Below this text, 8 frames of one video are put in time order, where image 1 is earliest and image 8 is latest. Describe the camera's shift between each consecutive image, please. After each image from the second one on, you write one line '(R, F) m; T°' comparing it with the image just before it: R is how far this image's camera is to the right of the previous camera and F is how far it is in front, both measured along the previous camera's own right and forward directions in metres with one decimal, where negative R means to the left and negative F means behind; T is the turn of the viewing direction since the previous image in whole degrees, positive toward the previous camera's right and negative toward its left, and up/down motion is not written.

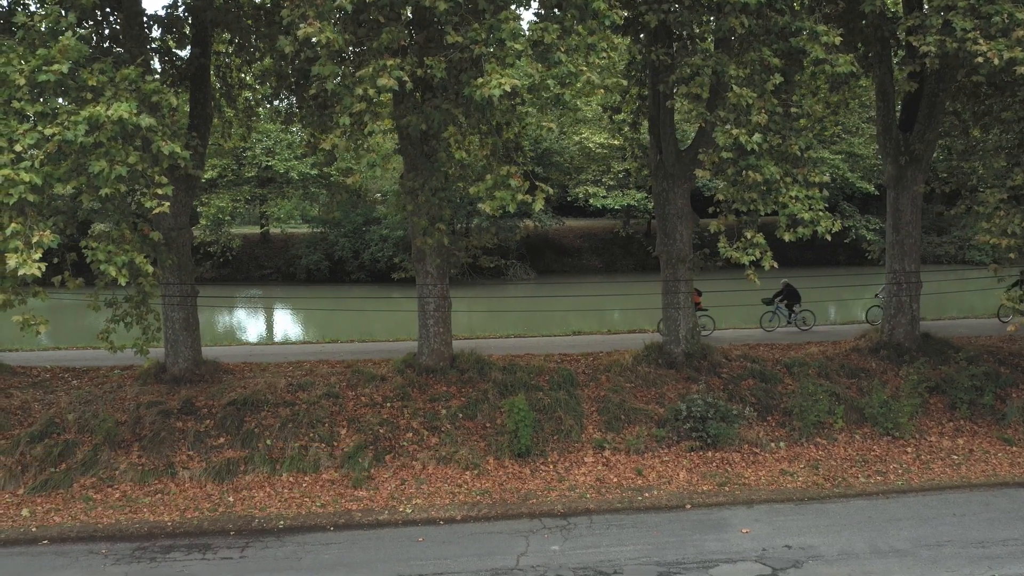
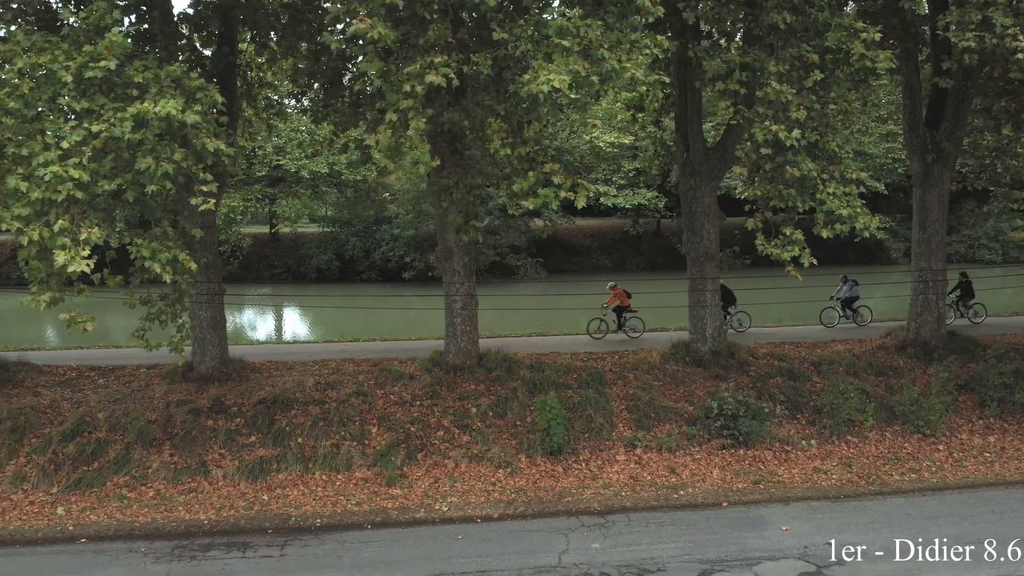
(-0.4, 0.0) m; 0°
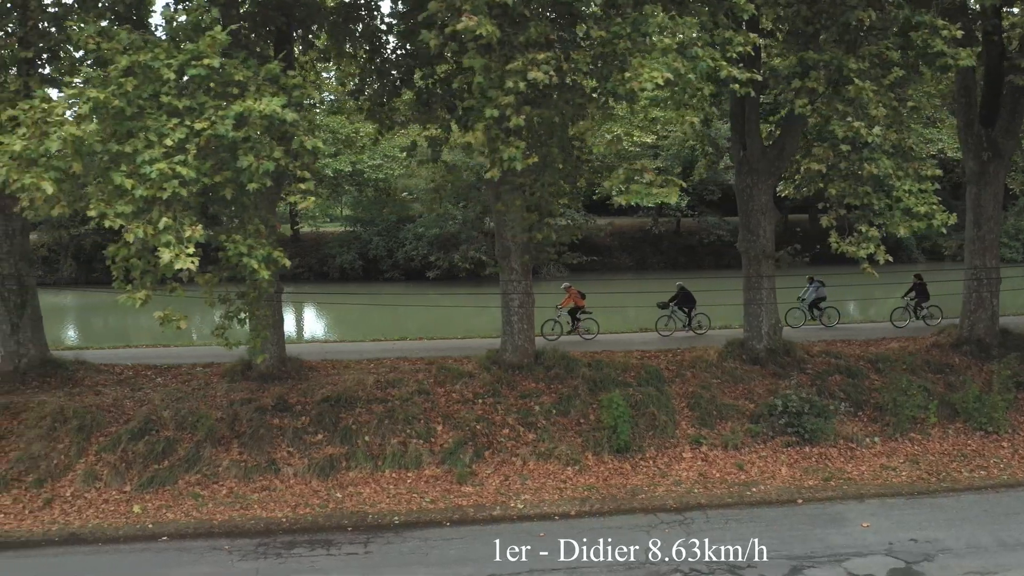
(-0.9, 0.0) m; 0°
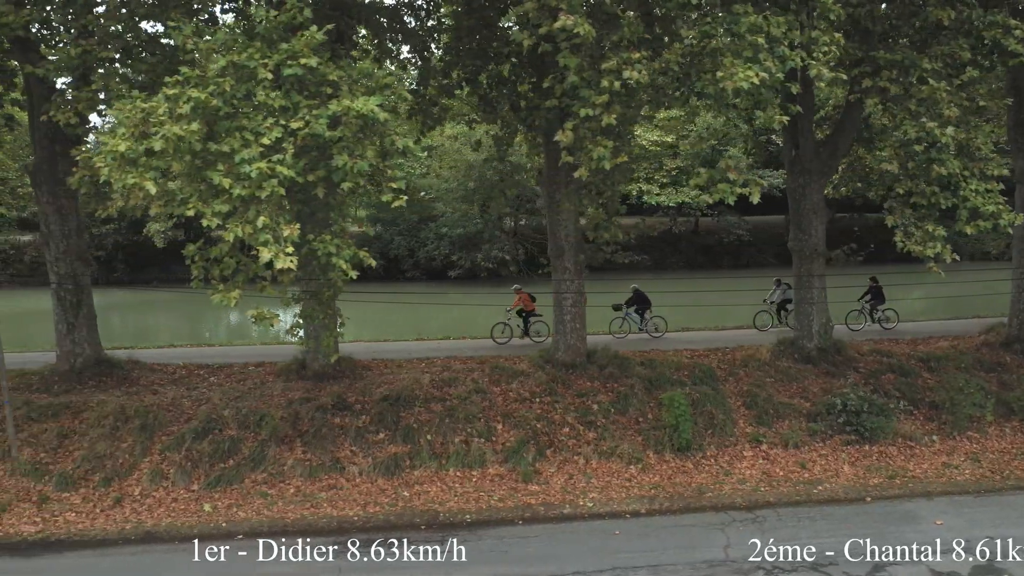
(-0.8, 0.0) m; 0°
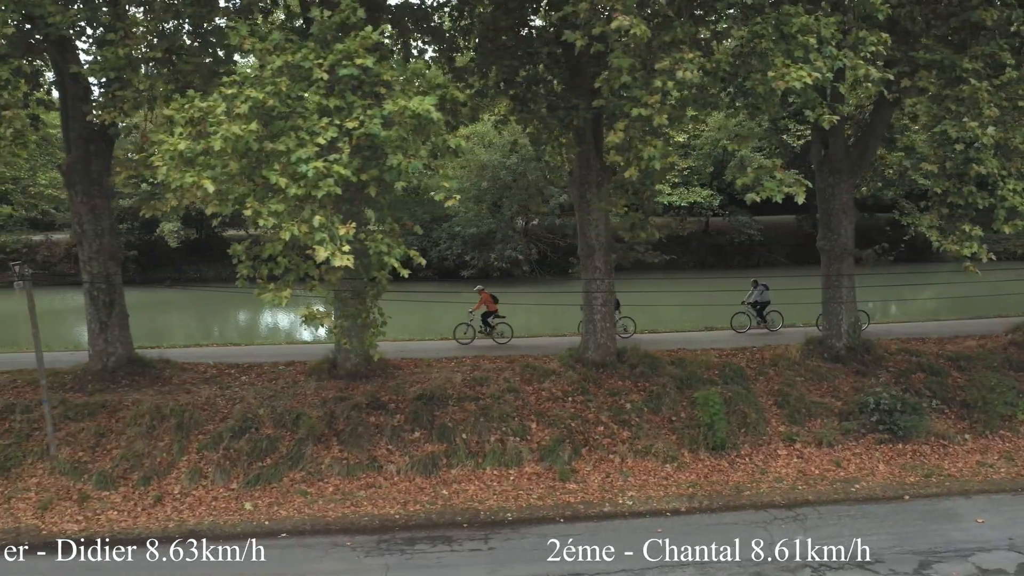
(-0.5, 0.0) m; 0°
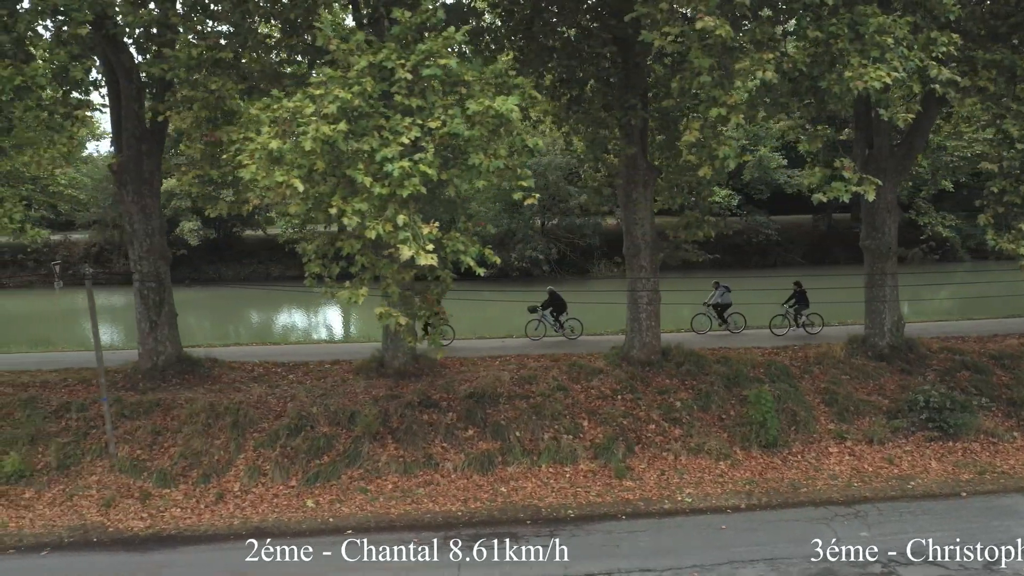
(-0.7, -0.1) m; 0°
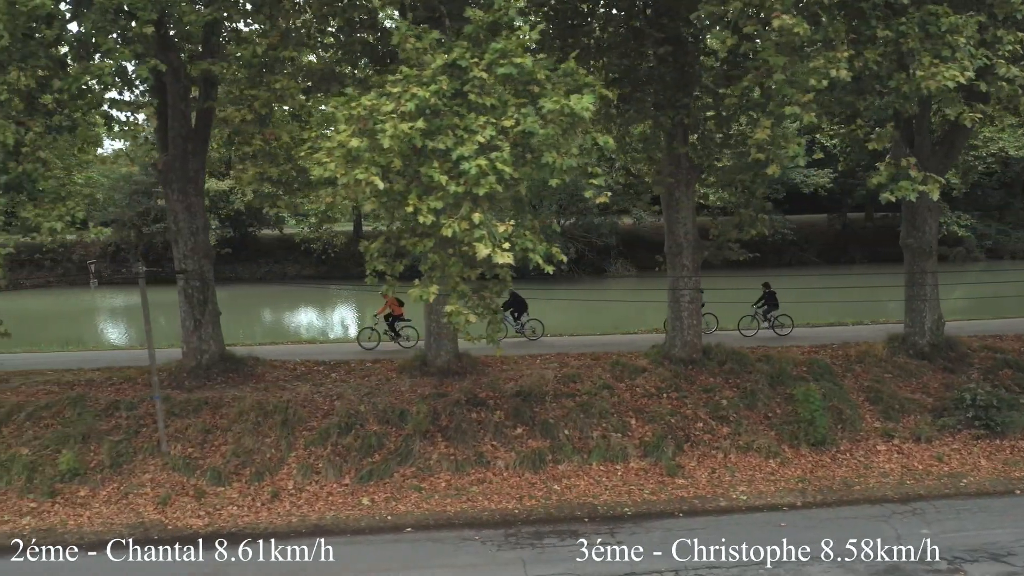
(-0.6, 0.0) m; 0°
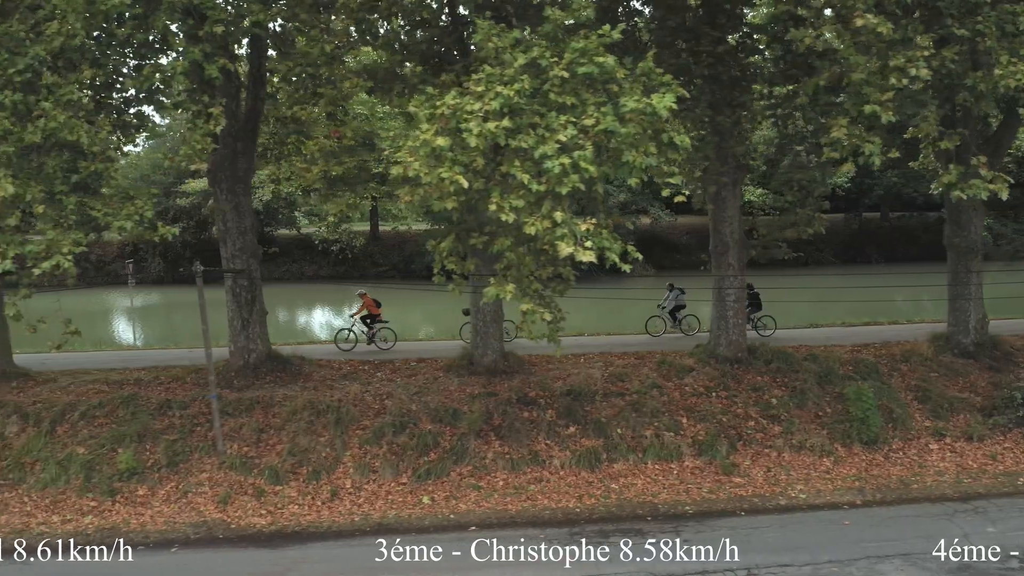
(-0.7, 0.0) m; 0°
